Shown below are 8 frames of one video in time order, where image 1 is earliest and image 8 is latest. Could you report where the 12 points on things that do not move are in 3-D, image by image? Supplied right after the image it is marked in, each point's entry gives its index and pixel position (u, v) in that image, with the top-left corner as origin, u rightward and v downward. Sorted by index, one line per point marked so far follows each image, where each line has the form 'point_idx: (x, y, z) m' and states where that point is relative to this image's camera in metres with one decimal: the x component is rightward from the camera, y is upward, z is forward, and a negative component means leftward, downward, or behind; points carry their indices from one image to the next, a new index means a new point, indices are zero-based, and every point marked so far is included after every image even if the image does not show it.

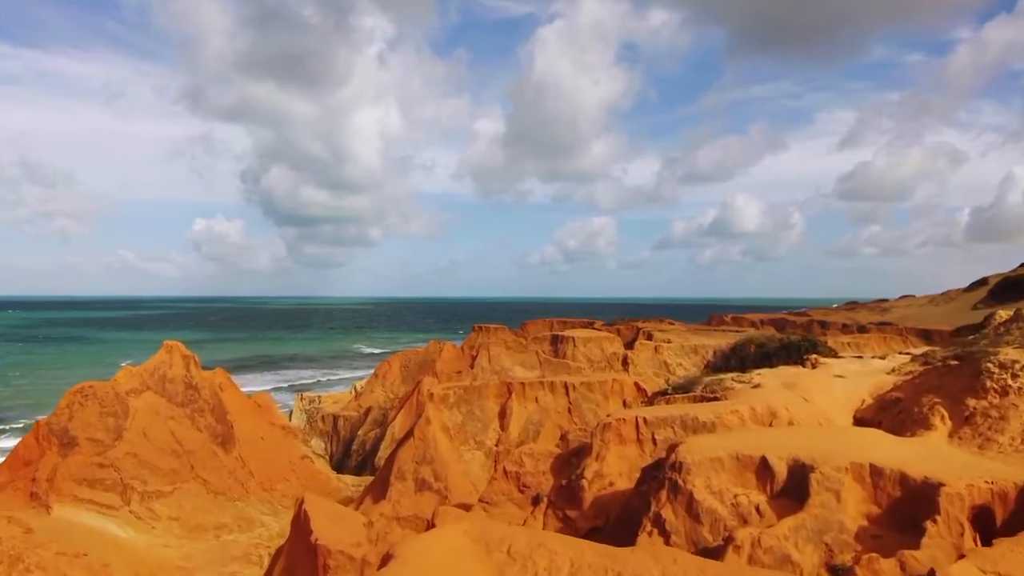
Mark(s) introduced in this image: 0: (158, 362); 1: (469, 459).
0: (-10.0, -2.1, +19.3) m
1: (-0.9, -3.7, +14.8) m
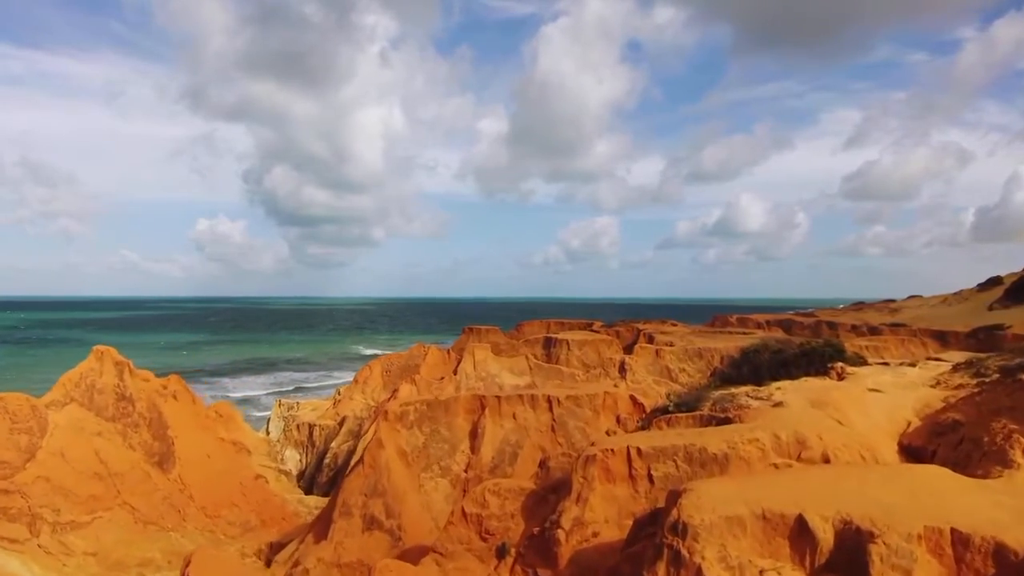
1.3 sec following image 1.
0: (-10.6, -2.0, +17.0) m
1: (-1.5, -3.7, +12.4) m
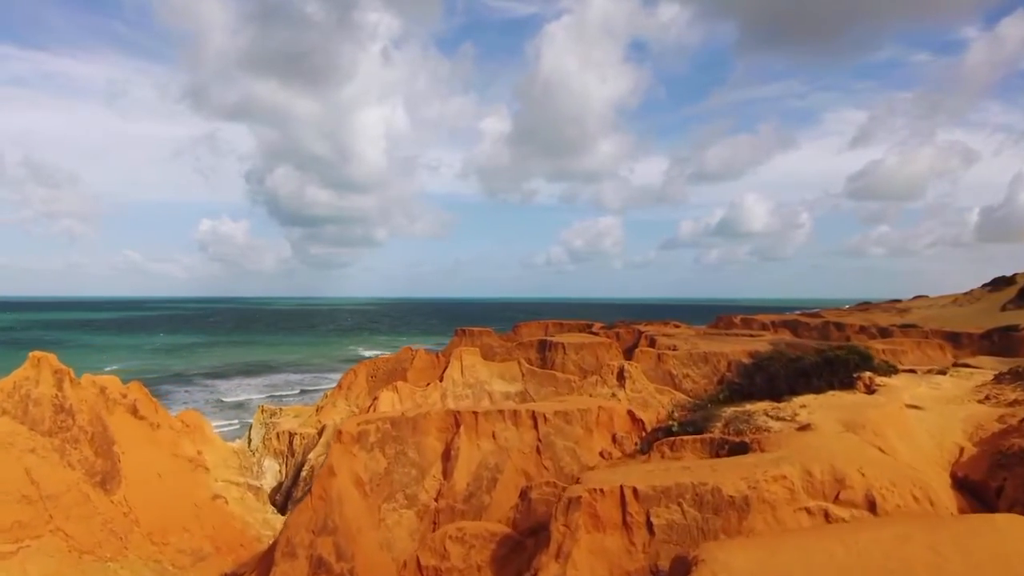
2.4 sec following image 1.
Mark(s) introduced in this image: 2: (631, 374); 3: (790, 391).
0: (-10.9, -2.0, +15.2) m
1: (-1.8, -3.6, +10.6) m
2: (+3.4, -2.5, +19.8) m
3: (+5.5, -2.0, +13.4) m
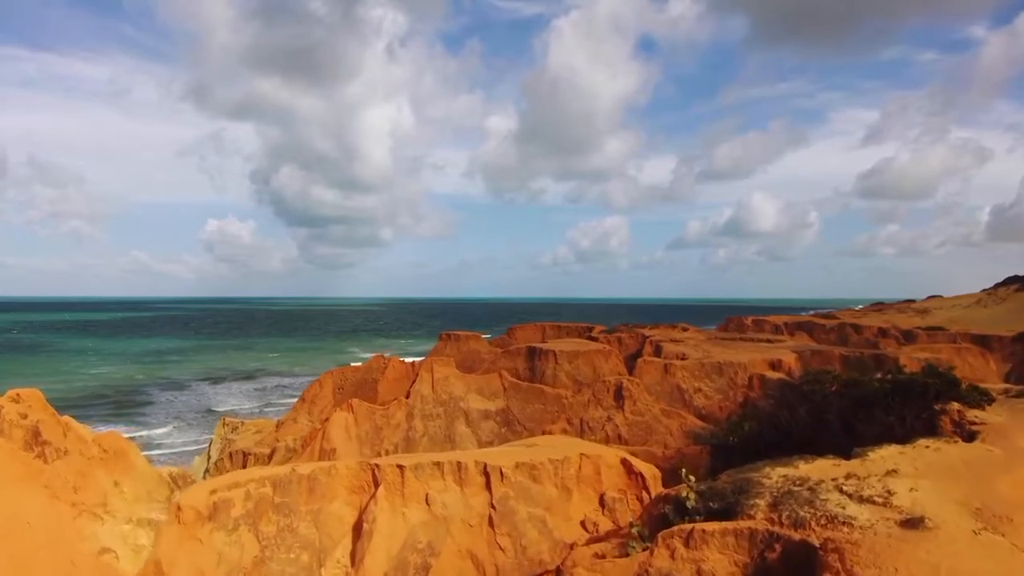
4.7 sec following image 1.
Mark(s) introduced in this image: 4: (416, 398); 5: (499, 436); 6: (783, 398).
0: (-11.6, -2.0, +11.7) m
1: (-2.5, -3.6, +7.0) m
2: (+2.8, -2.5, +16.2) m
3: (+4.8, -2.0, +9.8) m
4: (-2.8, -3.1, +19.5) m
5: (-0.4, -4.1, +19.1) m
6: (+5.2, -2.1, +13.1) m
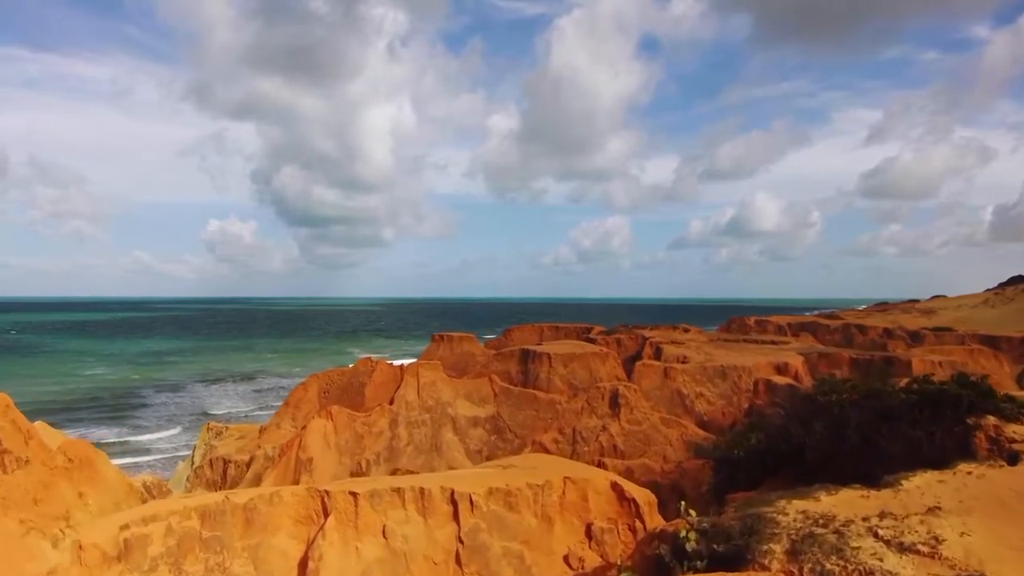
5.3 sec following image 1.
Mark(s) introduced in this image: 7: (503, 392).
0: (-11.8, -2.0, +10.6) m
1: (-2.8, -3.6, +5.9) m
2: (+2.5, -2.5, +15.0) m
3: (+4.5, -2.0, +8.7) m
4: (-3.0, -3.1, +18.4) m
5: (-0.6, -4.1, +18.0) m
6: (+4.9, -2.1, +12.0) m
7: (-0.2, -2.9, +18.9) m
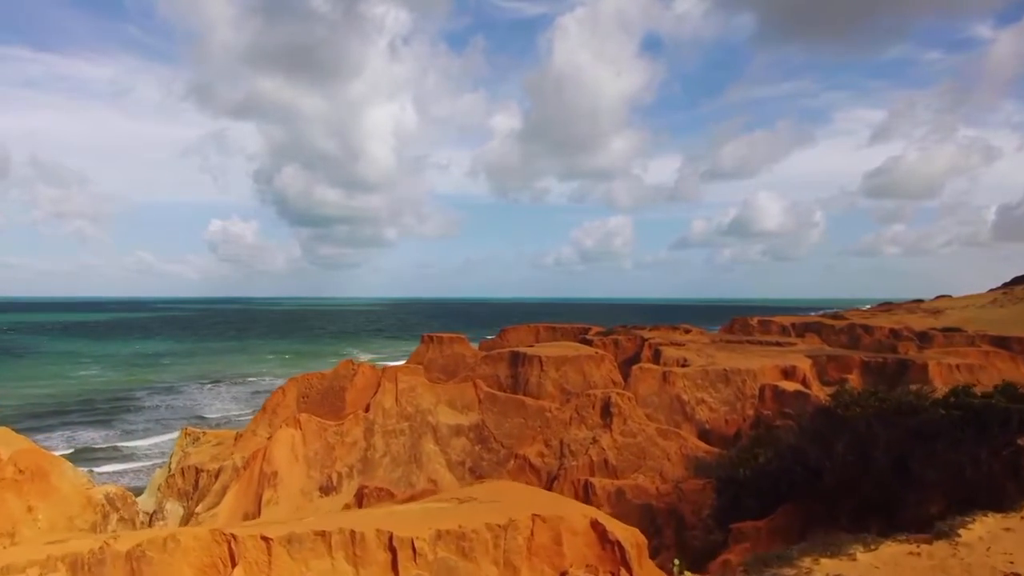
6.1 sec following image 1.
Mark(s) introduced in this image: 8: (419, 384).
0: (-12.2, -1.9, +9.3) m
1: (-3.2, -3.6, +4.5) m
2: (+2.1, -2.4, +13.6) m
3: (+4.1, -1.9, +7.3) m
4: (-3.4, -3.1, +17.0) m
5: (-1.0, -4.1, +16.6) m
6: (+4.5, -2.0, +10.6) m
7: (-0.6, -2.8, +17.6) m
8: (-2.4, -2.5, +17.7) m
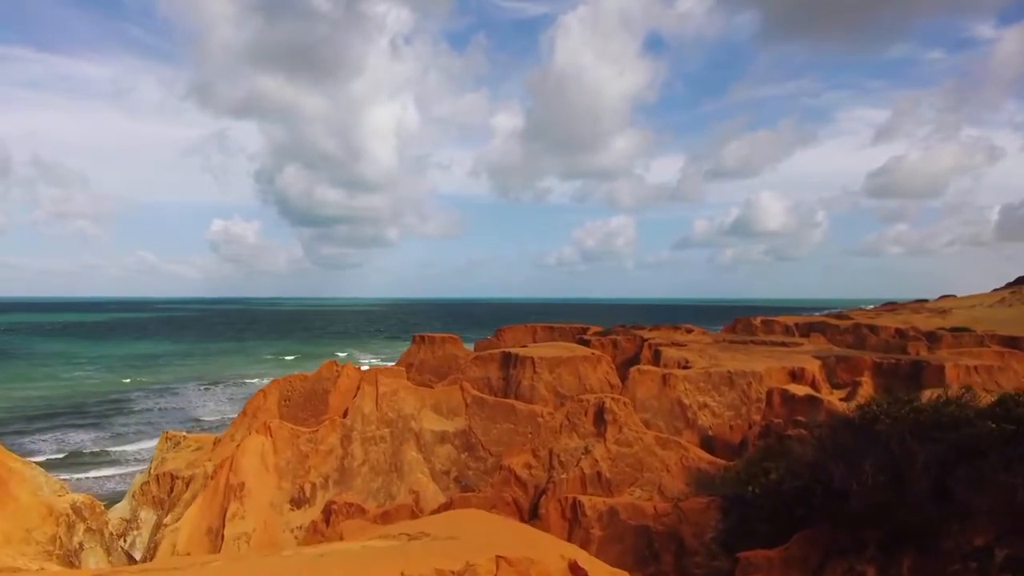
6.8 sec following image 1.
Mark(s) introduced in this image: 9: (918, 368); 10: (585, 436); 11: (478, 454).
0: (-12.5, -1.9, +8.2) m
1: (-3.5, -3.5, +3.4) m
2: (+1.9, -2.4, +12.5) m
3: (+3.8, -1.8, +6.1) m
4: (-3.6, -3.0, +15.9) m
5: (-1.2, -4.0, +15.4) m
6: (+4.2, -2.0, +9.4) m
7: (-0.9, -2.7, +16.4) m
8: (-2.6, -2.4, +16.6) m
9: (+11.6, -2.3, +19.5) m
10: (+1.4, -2.7, +12.5) m
11: (-0.8, -3.8, +15.6) m
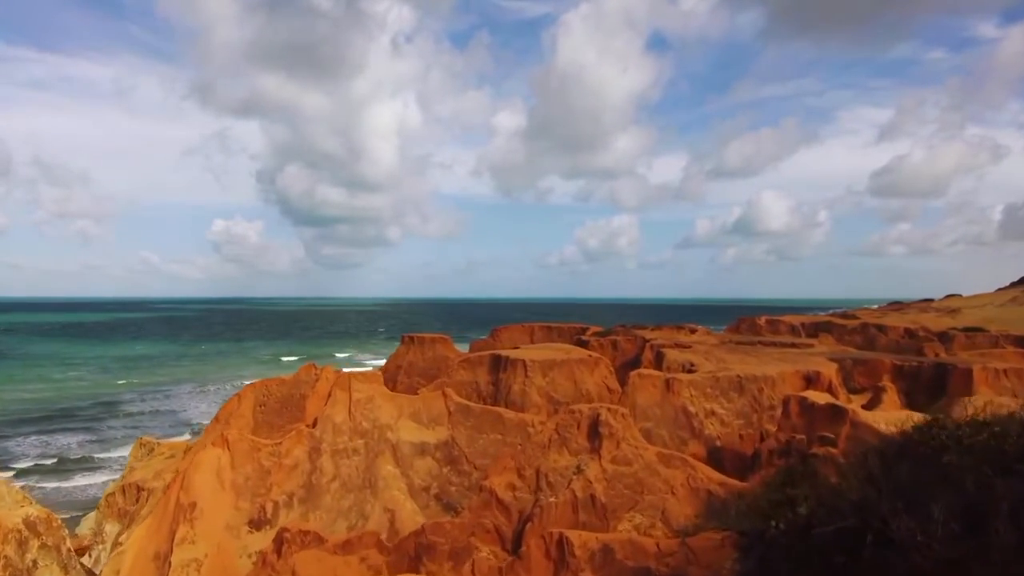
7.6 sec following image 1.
0: (-12.8, -1.8, +6.7) m
1: (-3.8, -3.4, +1.9) m
2: (+1.6, -2.3, +10.9) m
3: (+3.5, -1.7, +4.6) m
4: (-3.9, -2.9, +14.3) m
5: (-1.5, -3.9, +13.9) m
6: (+3.9, -1.9, +7.9) m
7: (-1.1, -2.7, +14.9) m
8: (-2.9, -2.3, +15.0) m
9: (+11.4, -2.2, +17.9) m
10: (+1.1, -2.6, +11.0) m
11: (-1.0, -3.7, +14.0) m
